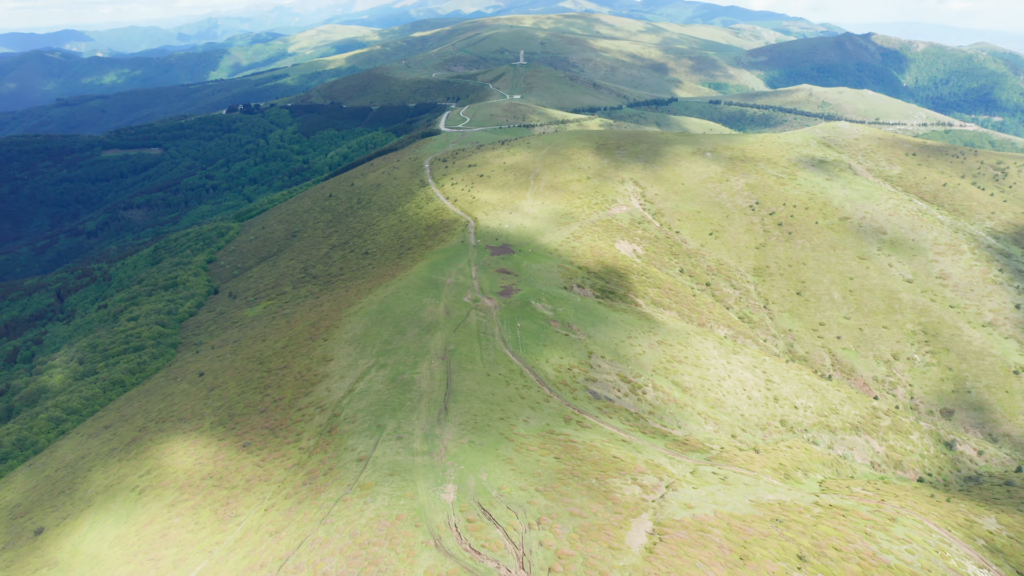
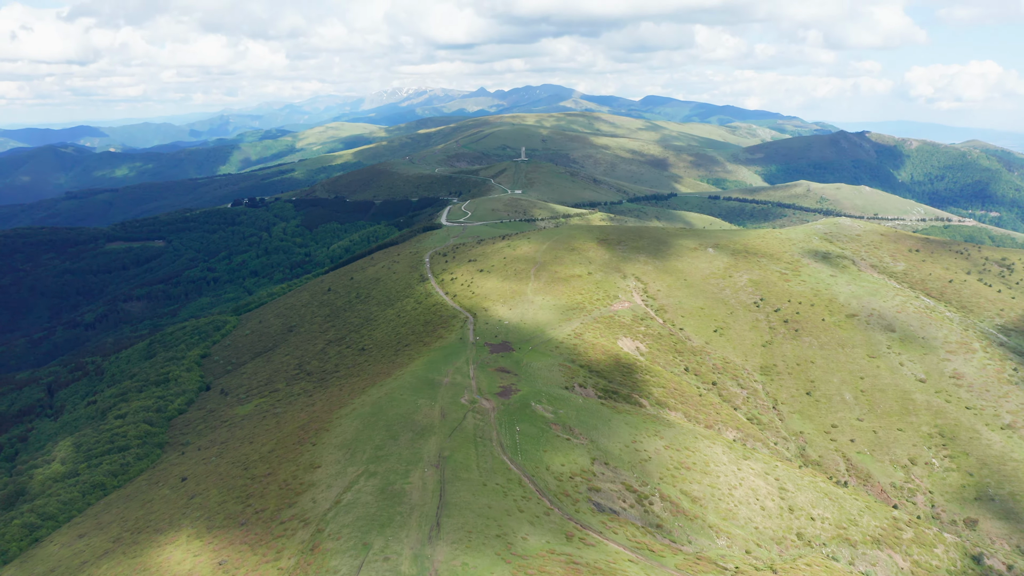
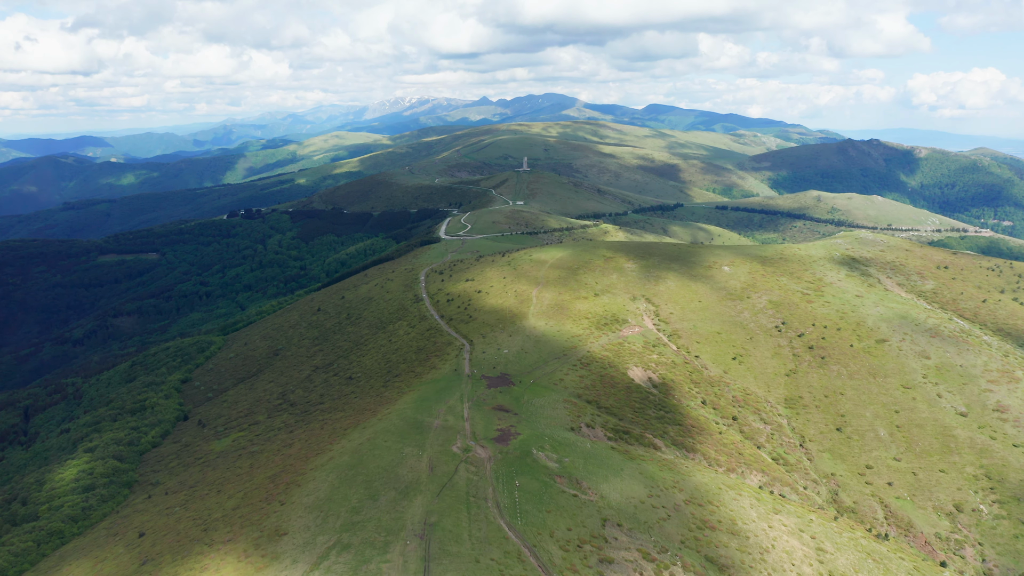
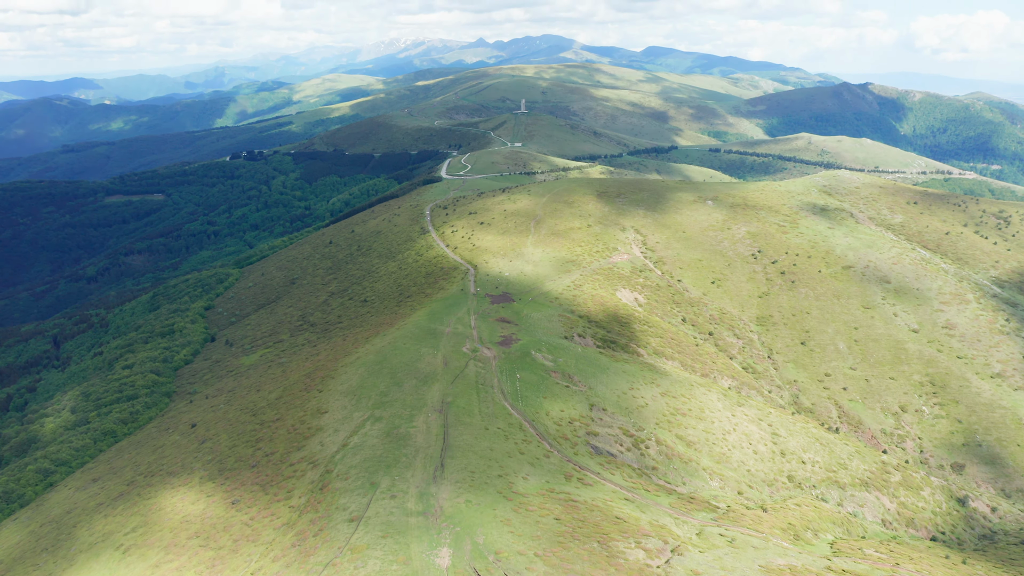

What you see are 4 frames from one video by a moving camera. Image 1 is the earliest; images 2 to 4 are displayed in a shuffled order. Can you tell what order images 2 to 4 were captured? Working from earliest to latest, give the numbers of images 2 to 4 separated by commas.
4, 2, 3
